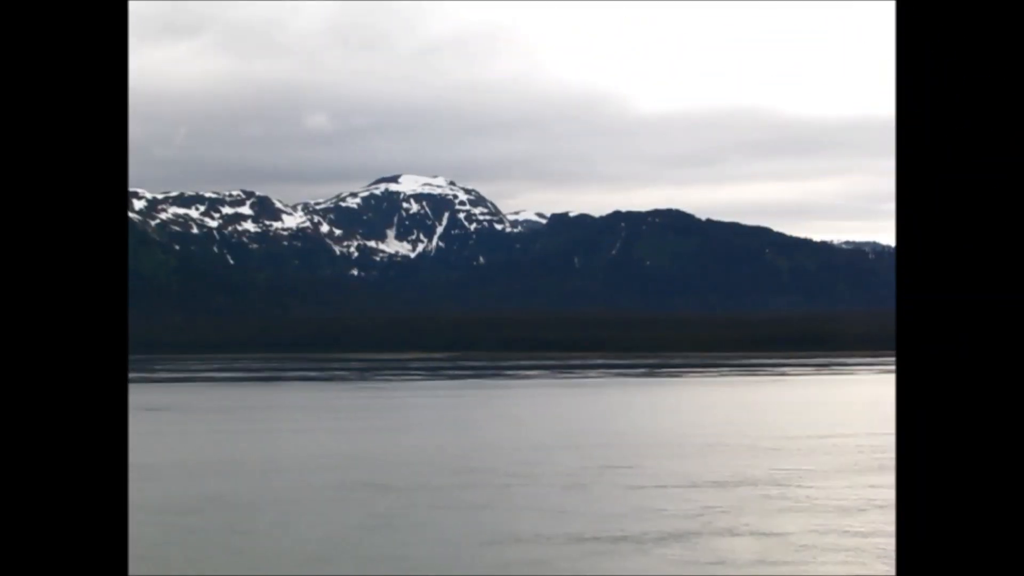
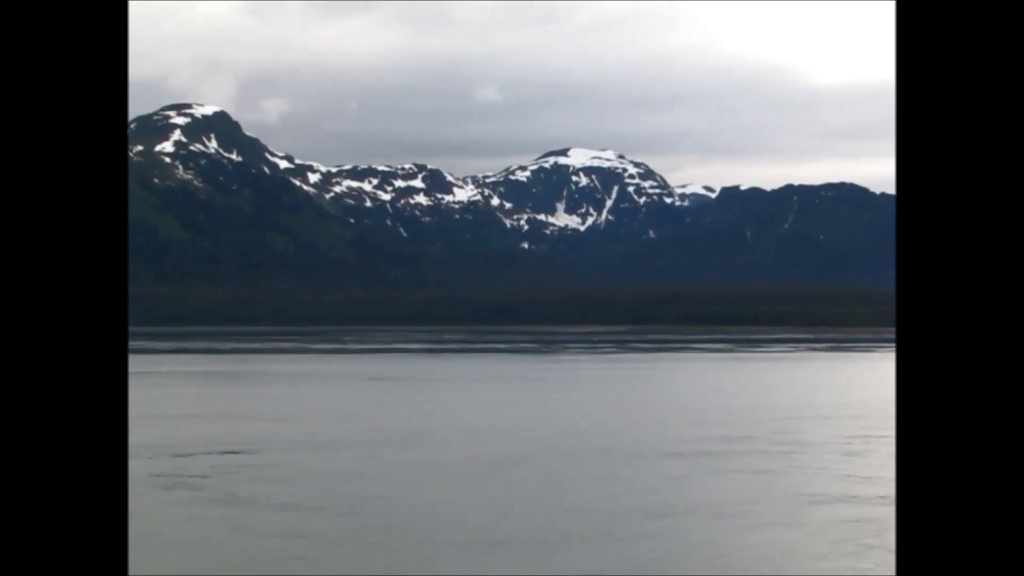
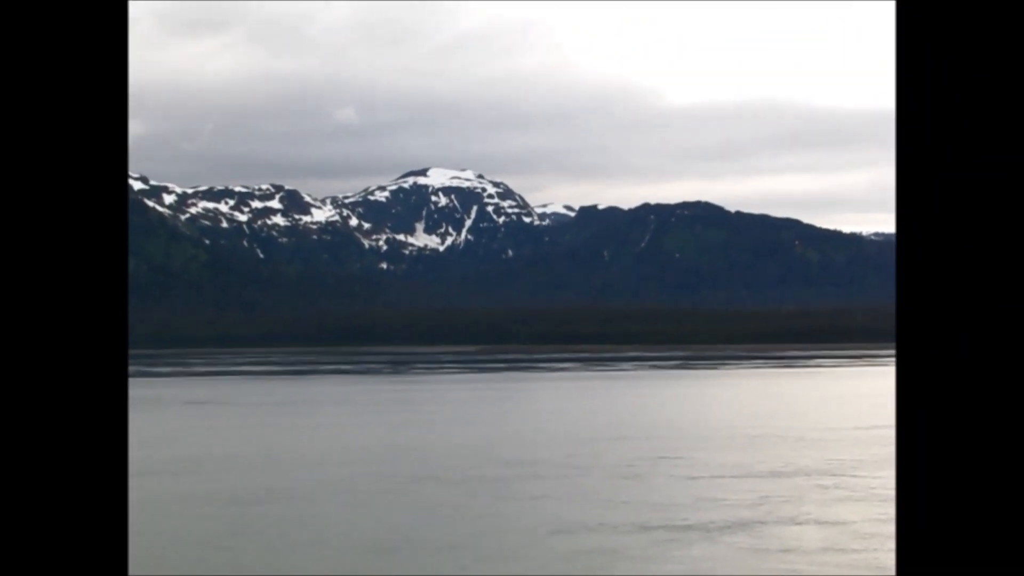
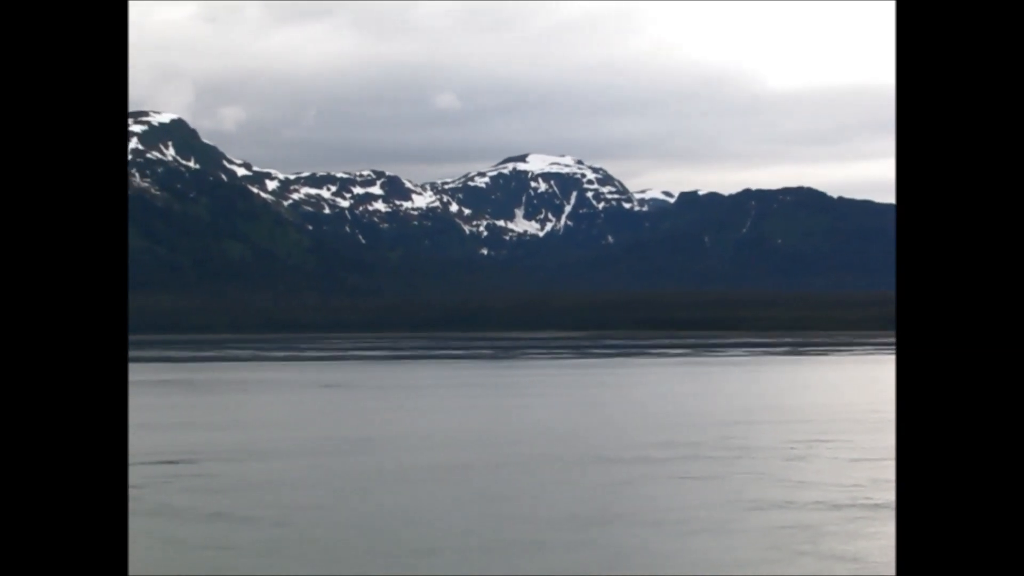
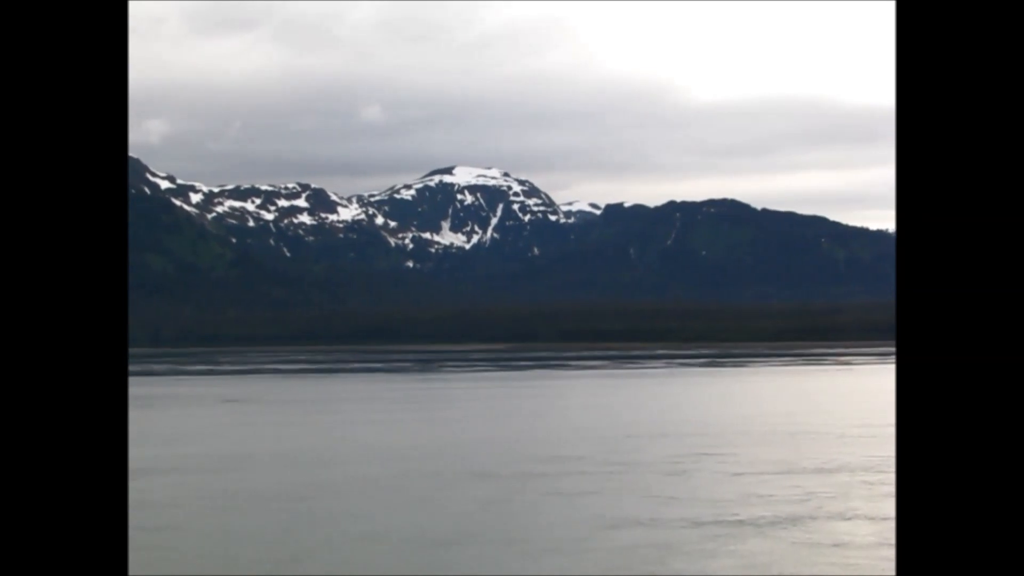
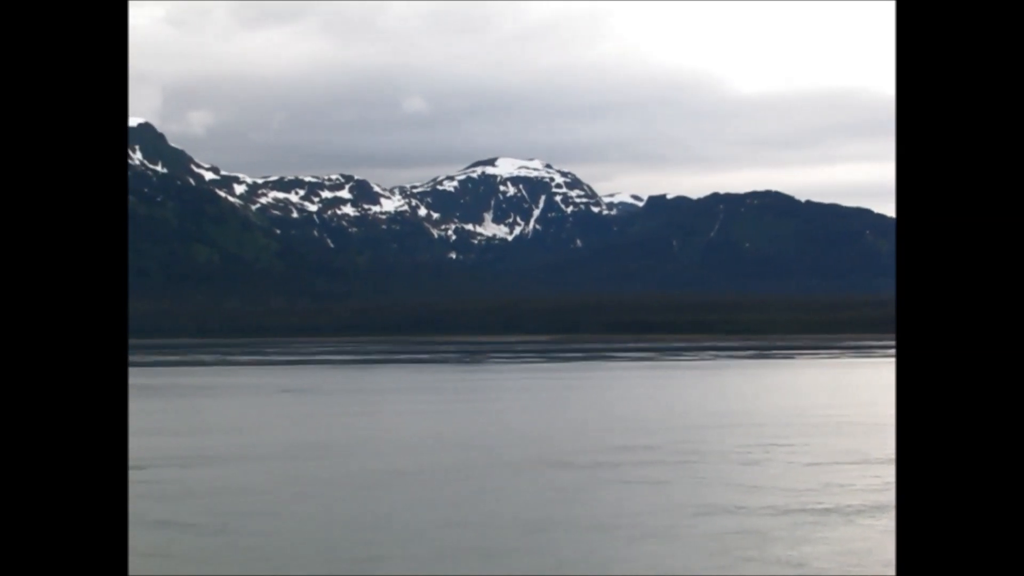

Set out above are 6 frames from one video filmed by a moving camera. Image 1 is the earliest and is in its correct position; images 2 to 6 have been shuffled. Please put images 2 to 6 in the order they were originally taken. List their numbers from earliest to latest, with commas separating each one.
3, 5, 6, 4, 2
